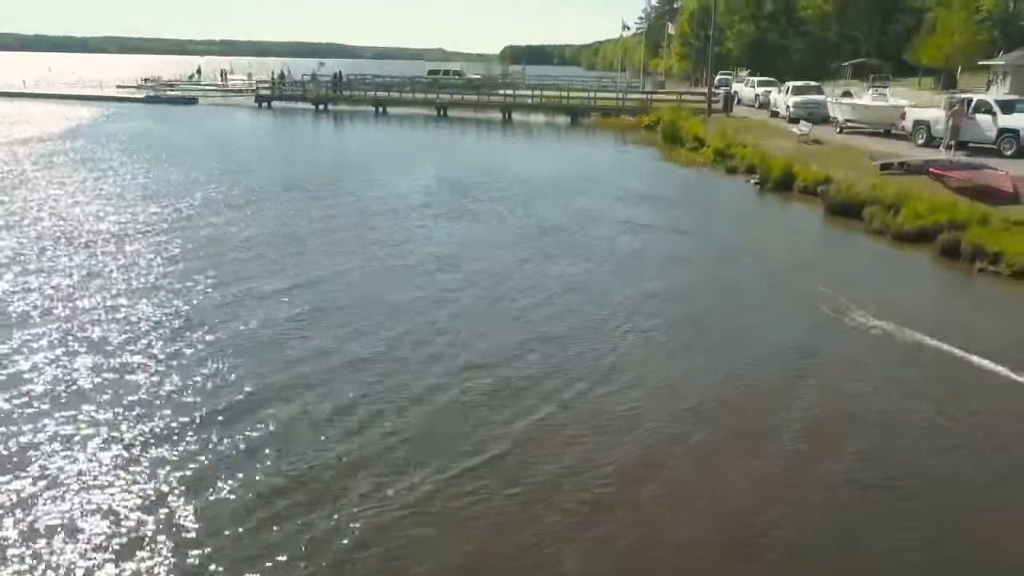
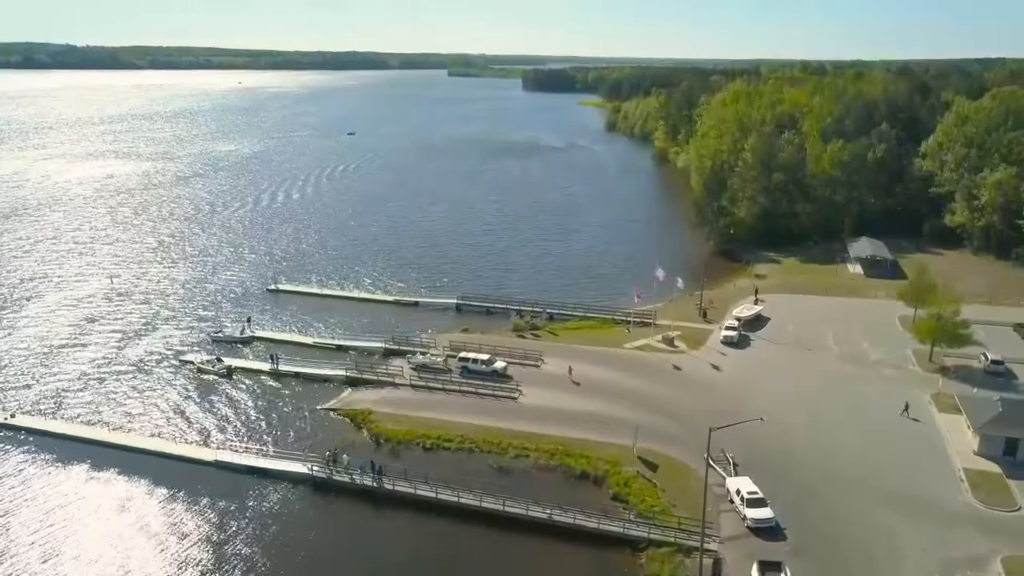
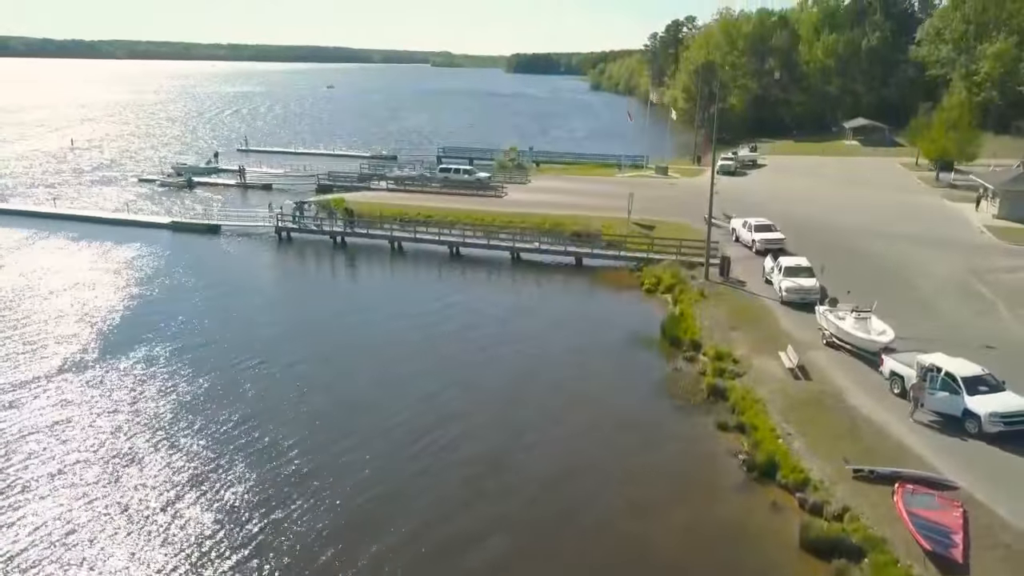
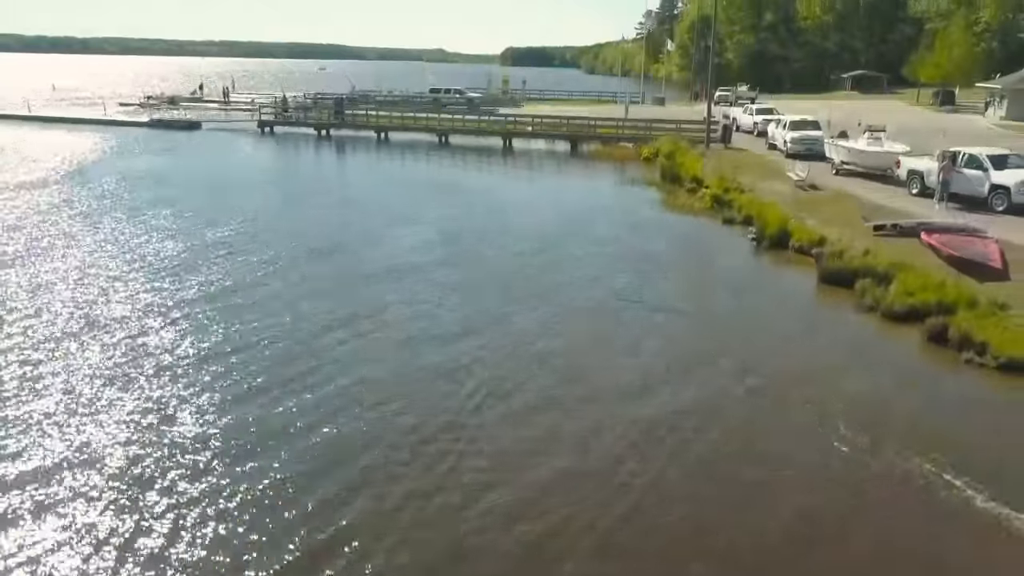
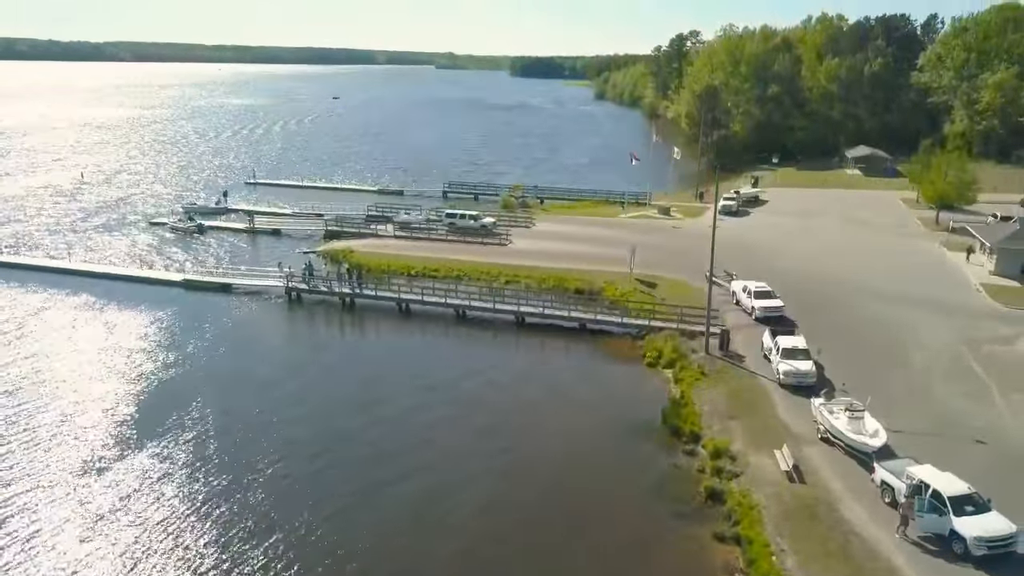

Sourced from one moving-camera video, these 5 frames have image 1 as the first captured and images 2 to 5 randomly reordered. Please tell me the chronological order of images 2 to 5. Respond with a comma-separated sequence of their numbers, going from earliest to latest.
4, 3, 5, 2
